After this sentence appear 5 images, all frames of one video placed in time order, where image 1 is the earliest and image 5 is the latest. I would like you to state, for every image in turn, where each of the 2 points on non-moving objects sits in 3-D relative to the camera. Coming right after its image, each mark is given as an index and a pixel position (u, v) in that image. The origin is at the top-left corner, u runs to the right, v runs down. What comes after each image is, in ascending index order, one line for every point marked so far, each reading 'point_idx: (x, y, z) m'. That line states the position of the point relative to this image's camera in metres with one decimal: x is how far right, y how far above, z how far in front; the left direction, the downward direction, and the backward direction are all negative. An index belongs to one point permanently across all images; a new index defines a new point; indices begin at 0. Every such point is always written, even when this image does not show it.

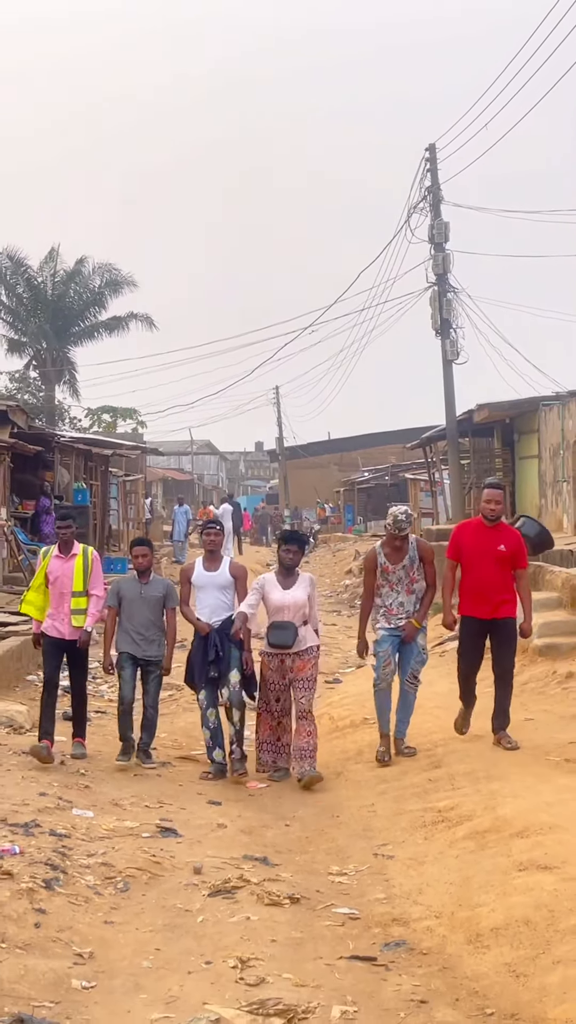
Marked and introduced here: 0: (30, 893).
0: (-0.9, -1.3, +4.2) m
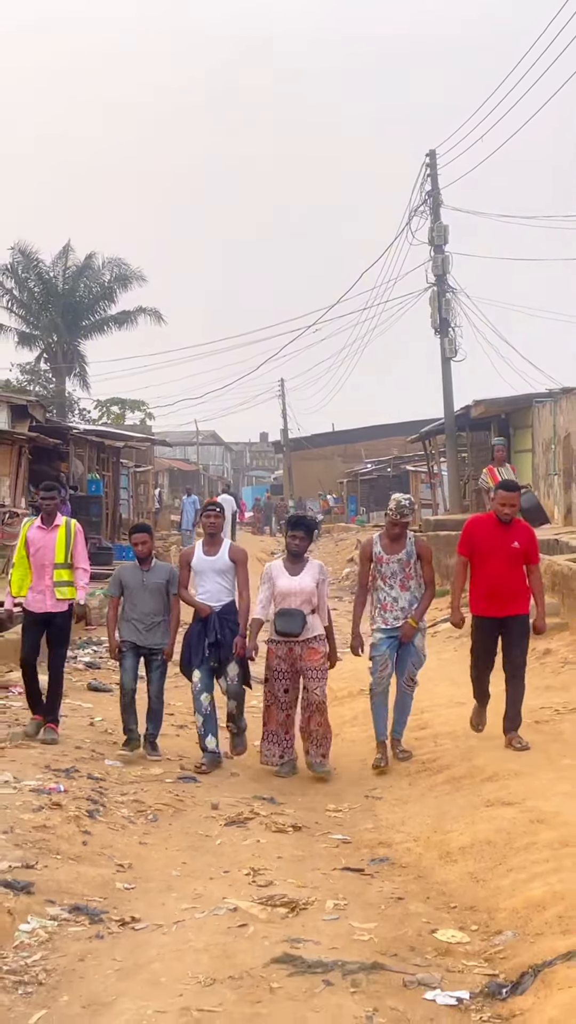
0: (-0.9, -1.2, +5.0) m
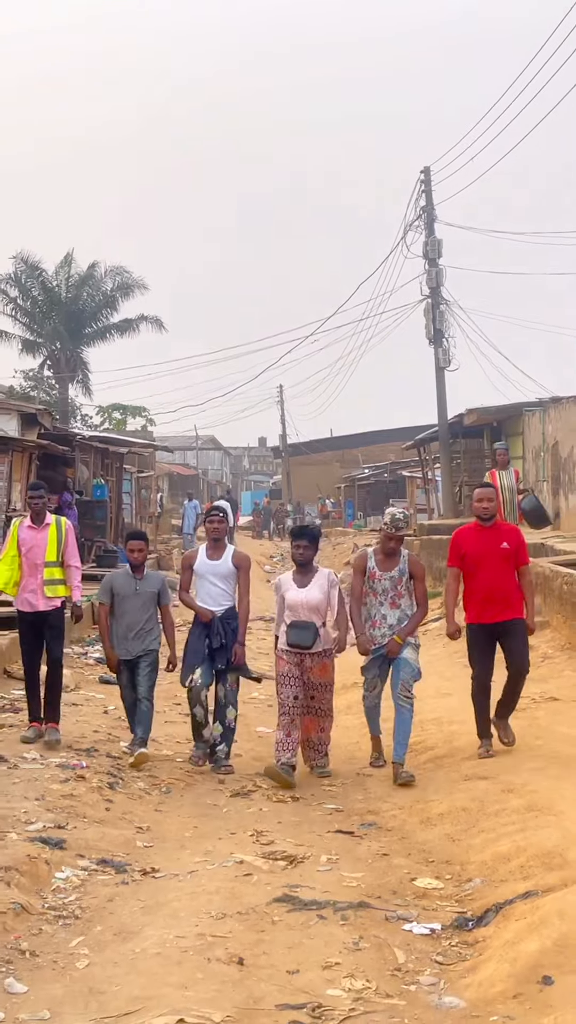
0: (-0.9, -1.3, +5.6) m
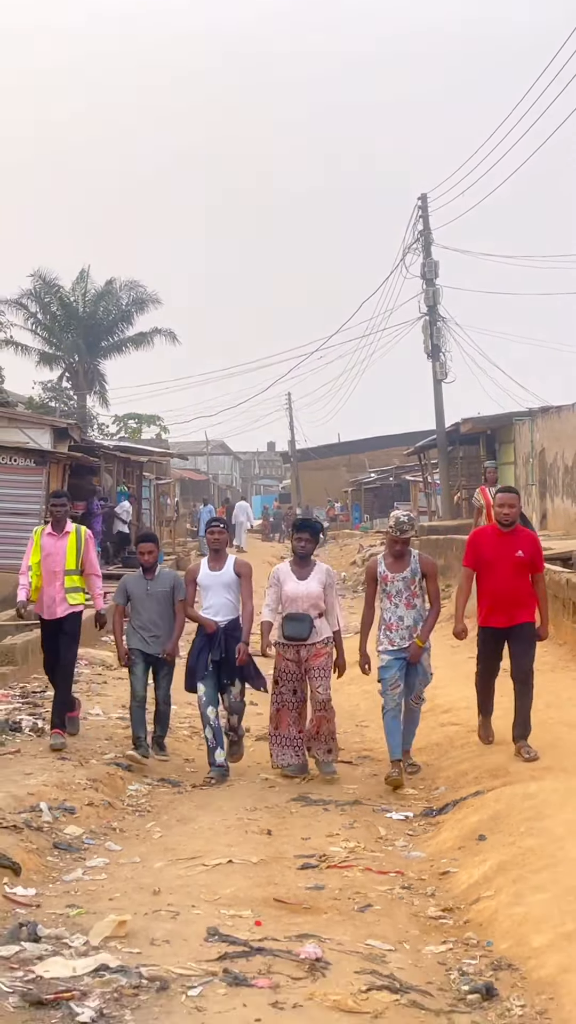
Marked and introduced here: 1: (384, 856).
0: (-0.8, -1.3, +7.2) m
1: (+0.4, -1.4, +5.1) m
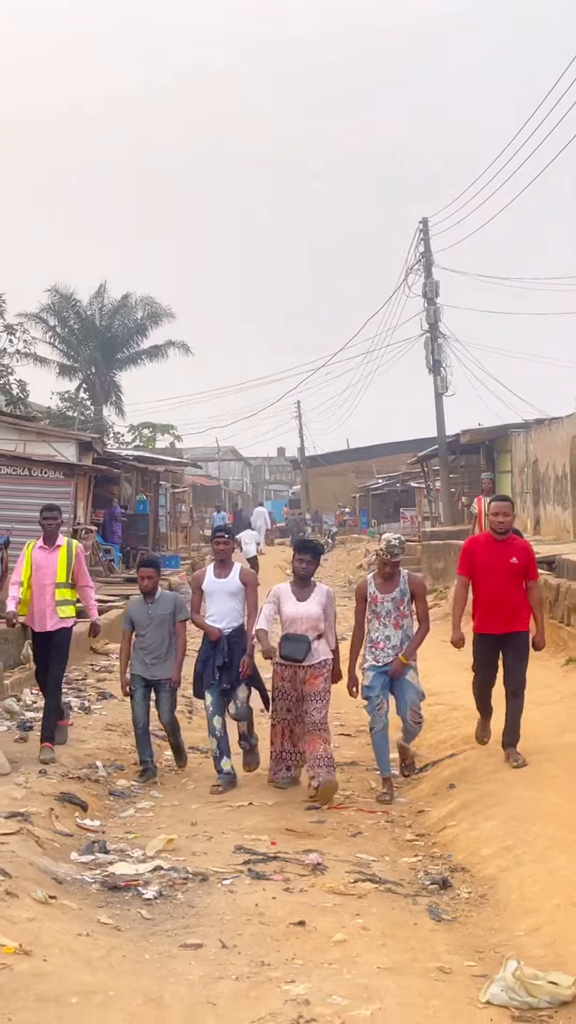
0: (-0.7, -1.4, +8.5) m
1: (+0.4, -1.5, +6.3) m
